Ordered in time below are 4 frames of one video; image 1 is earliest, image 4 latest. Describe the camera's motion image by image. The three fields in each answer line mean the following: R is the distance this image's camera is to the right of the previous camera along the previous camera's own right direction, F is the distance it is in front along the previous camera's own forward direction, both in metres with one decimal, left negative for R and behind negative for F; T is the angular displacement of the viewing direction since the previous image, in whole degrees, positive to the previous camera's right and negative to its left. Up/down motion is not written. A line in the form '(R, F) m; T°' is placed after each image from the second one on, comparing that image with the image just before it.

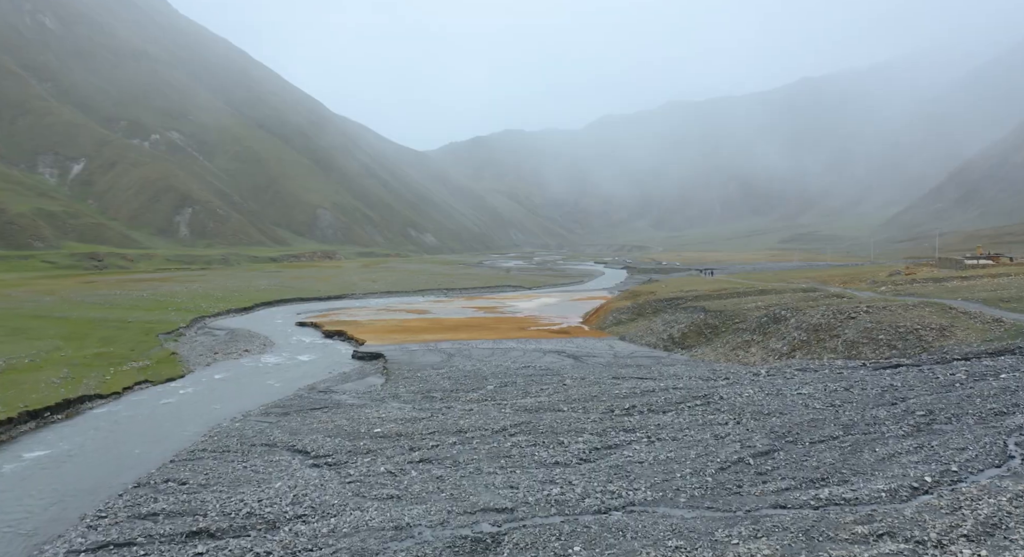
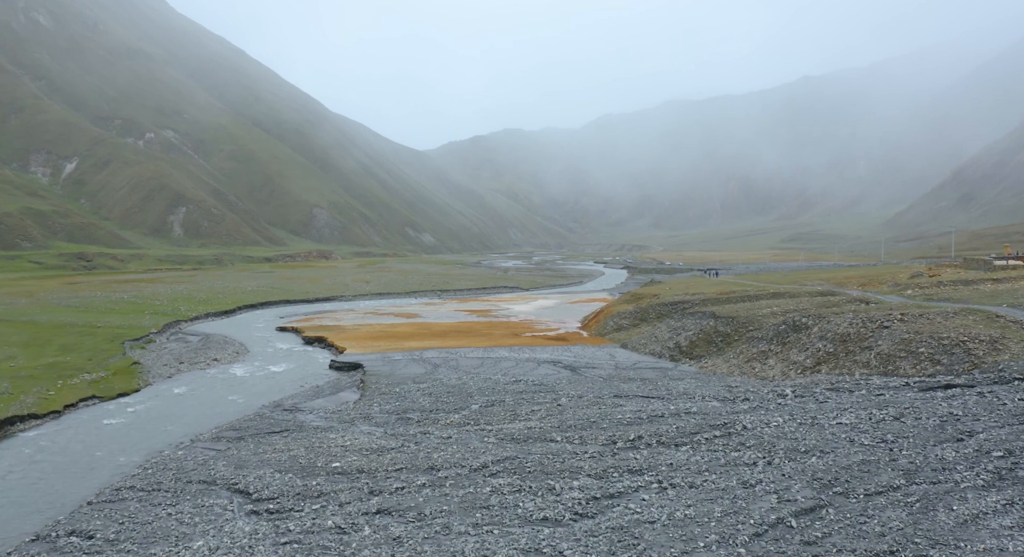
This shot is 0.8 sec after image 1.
(+0.6, +4.0) m; 0°
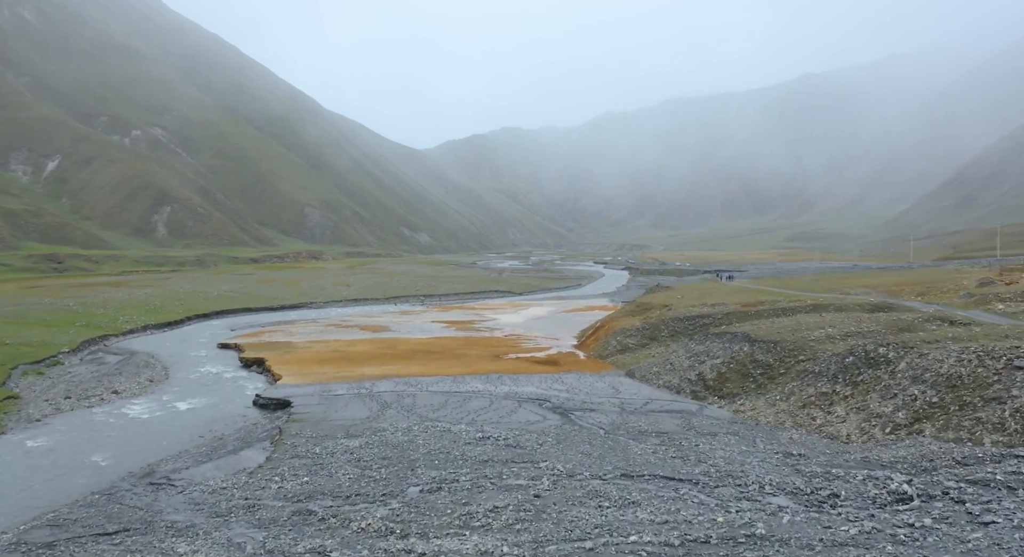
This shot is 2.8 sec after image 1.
(+1.3, +9.5) m; 0°
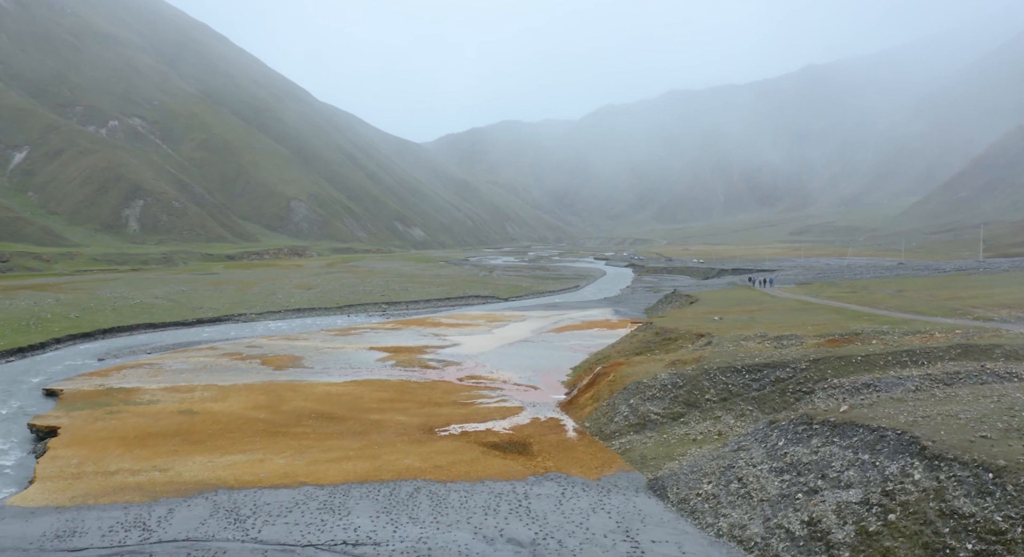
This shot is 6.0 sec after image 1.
(+2.3, +16.6) m; 0°
